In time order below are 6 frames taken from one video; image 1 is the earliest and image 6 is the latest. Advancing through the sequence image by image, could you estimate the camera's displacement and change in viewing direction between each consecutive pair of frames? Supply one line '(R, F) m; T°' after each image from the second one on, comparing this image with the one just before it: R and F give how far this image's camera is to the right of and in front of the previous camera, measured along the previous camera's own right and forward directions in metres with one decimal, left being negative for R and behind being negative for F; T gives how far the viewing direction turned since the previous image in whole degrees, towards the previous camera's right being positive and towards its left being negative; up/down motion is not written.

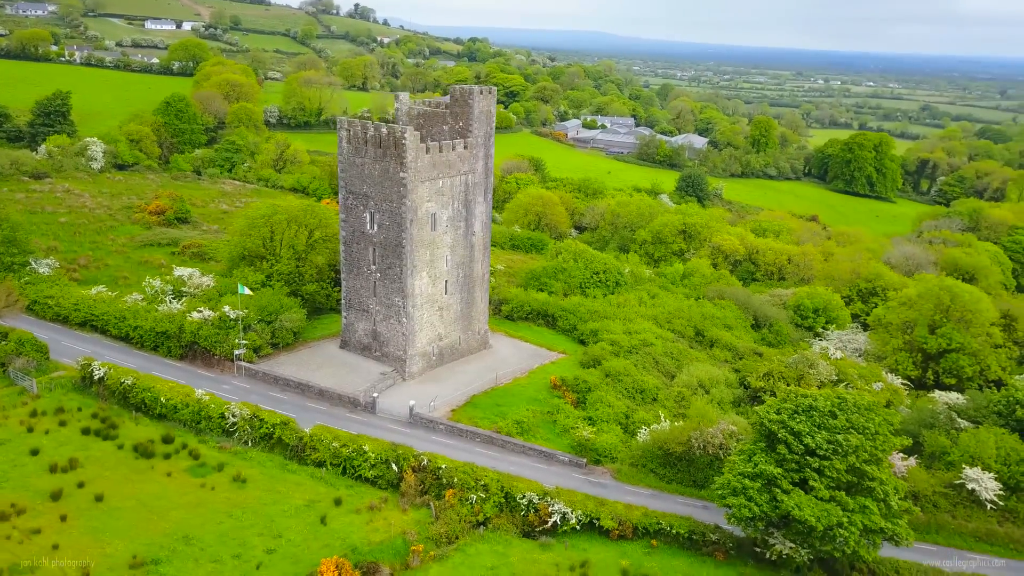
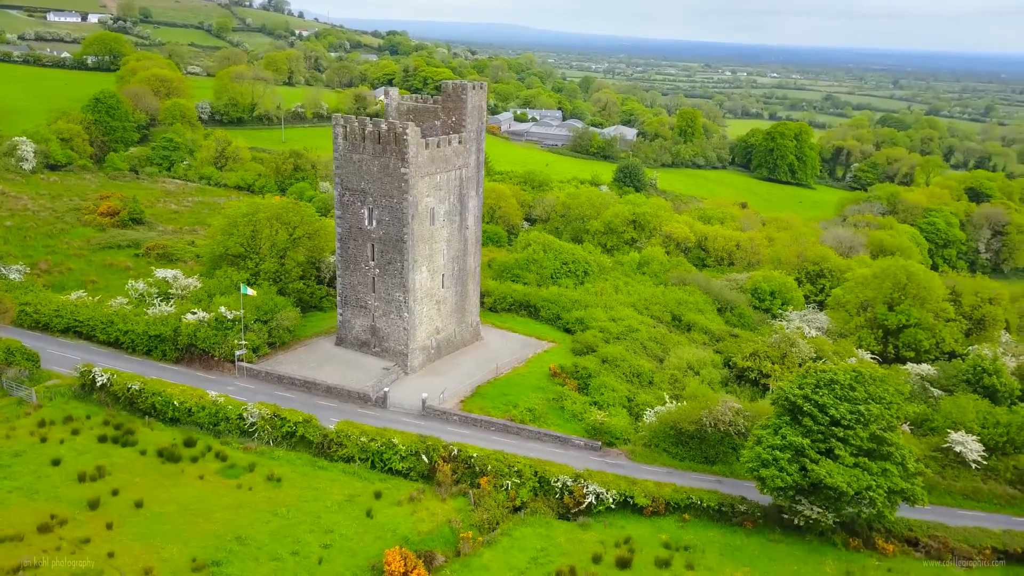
(-3.0, -0.3) m; +5°
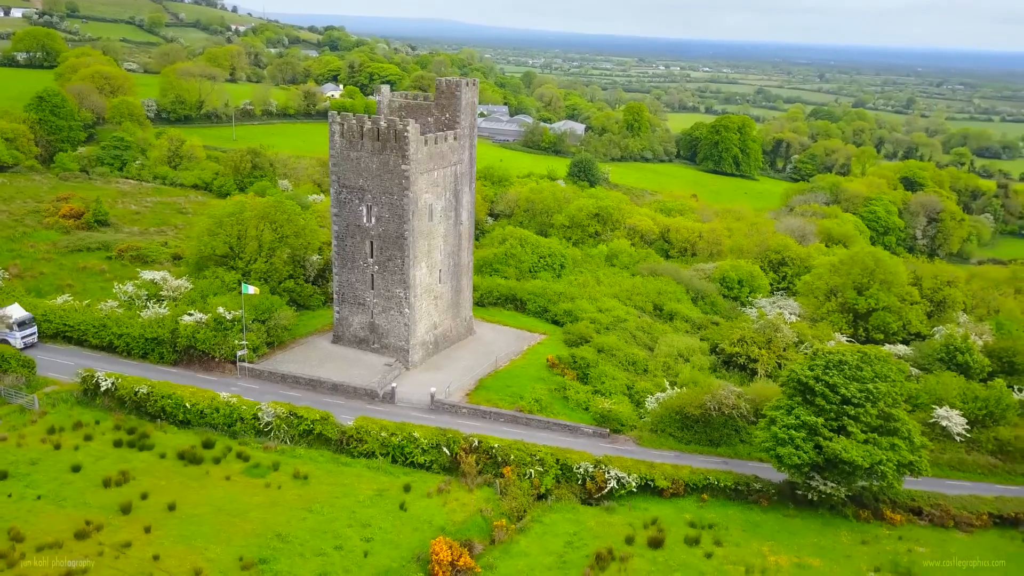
(-2.2, -0.3) m; +4°
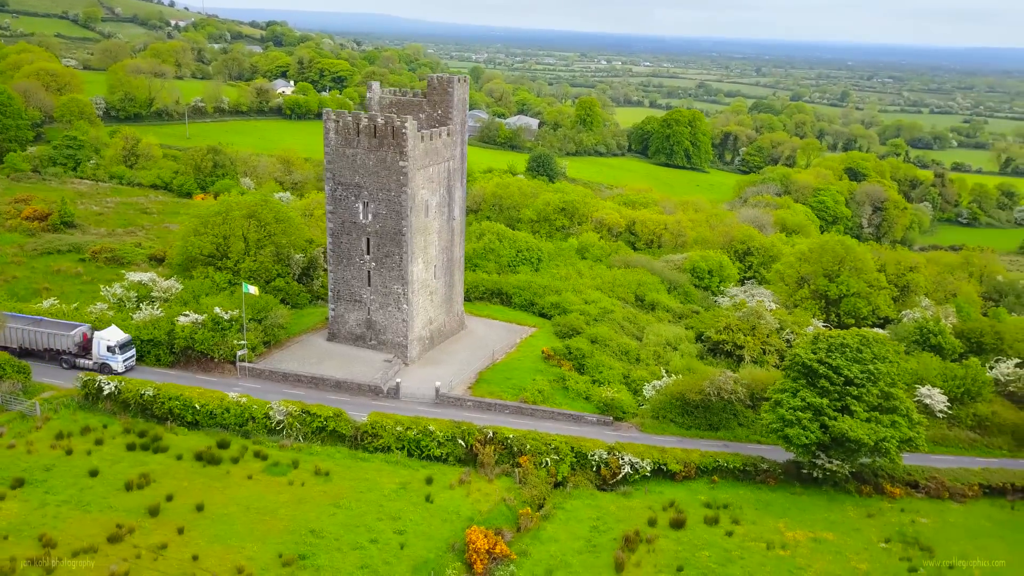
(-1.9, -0.3) m; +3°
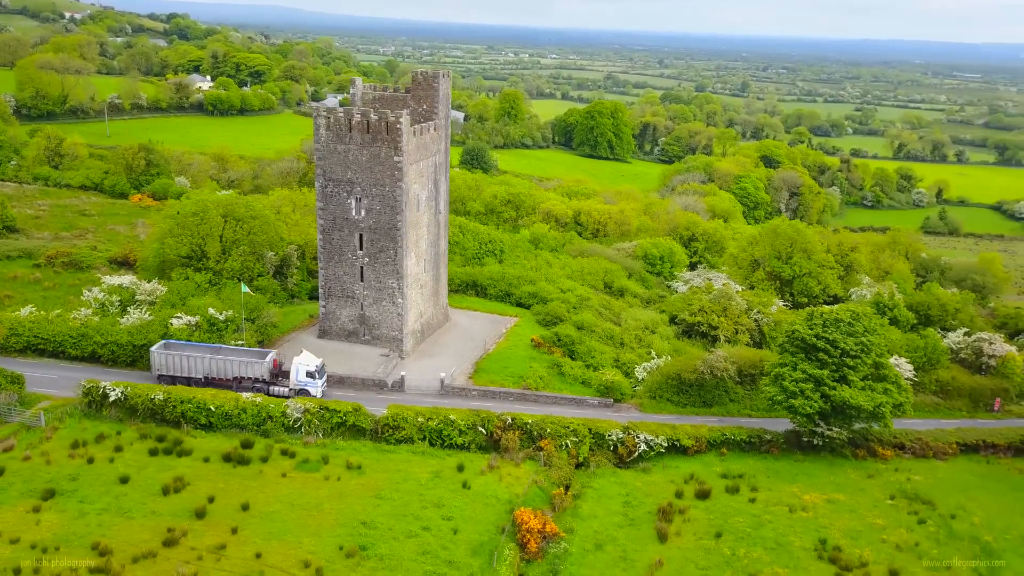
(-2.9, -0.5) m; +5°
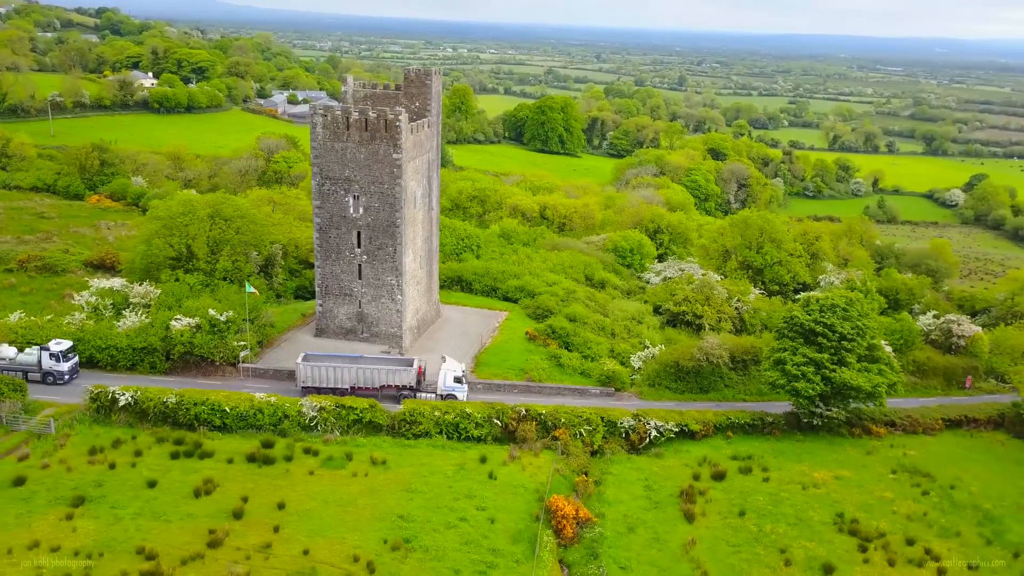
(-2.0, -0.4) m; +3°
